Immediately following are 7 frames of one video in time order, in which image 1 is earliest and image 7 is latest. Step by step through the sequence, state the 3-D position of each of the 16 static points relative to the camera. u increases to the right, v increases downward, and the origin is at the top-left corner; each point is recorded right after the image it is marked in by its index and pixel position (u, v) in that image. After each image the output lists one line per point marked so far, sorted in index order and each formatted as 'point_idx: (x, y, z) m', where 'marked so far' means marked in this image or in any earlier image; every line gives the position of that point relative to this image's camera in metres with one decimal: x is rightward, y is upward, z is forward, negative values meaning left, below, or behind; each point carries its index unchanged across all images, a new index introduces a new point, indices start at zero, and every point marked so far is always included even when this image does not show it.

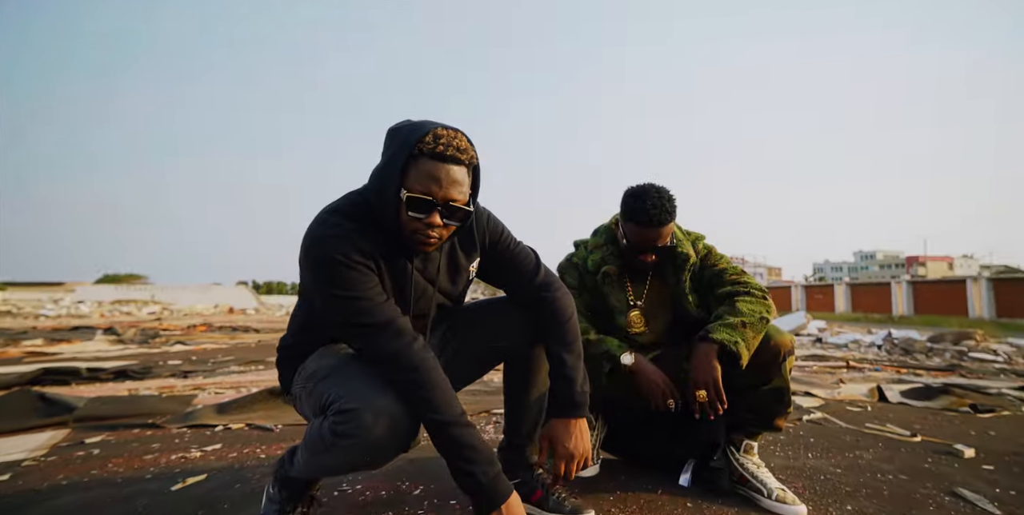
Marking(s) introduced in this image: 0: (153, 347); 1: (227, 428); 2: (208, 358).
0: (-5.9, -1.4, +8.6) m
1: (-1.6, -1.0, +3.0) m
2: (-3.9, -1.3, +6.8) m
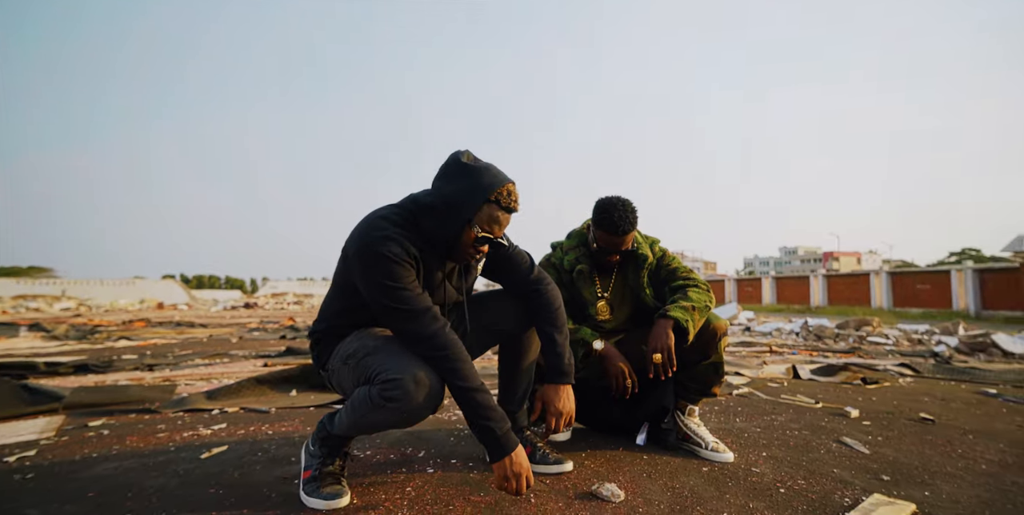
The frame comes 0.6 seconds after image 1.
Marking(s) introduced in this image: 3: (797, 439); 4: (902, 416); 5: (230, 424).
0: (-6.6, -1.3, +8.4) m
1: (-1.8, -0.9, +3.2) m
2: (-4.5, -1.2, +6.7) m
3: (+1.5, -0.9, +2.7) m
4: (+2.4, -1.0, +3.2) m
5: (-1.6, -0.9, +2.9) m
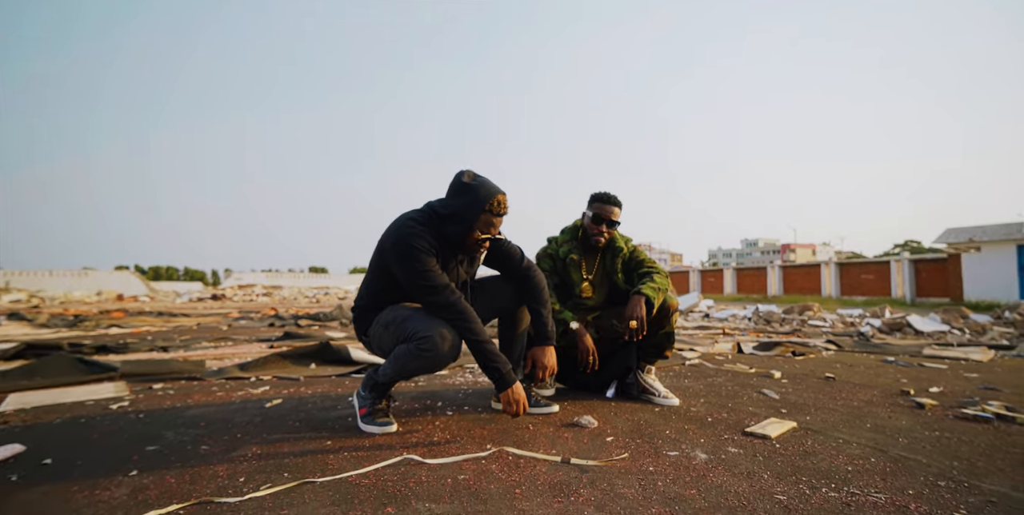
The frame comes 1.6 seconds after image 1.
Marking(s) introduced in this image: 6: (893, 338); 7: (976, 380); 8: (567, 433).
0: (-7.0, -1.1, +8.6) m
1: (-1.8, -0.9, +3.8) m
2: (-4.7, -1.1, +7.2) m
3: (+1.5, -0.9, +3.5) m
4: (+2.3, -0.9, +4.0) m
5: (-1.6, -0.9, +3.5) m
6: (+5.3, -1.1, +7.2) m
7: (+3.5, -0.9, +3.9) m
8: (+0.3, -0.8, +2.5) m
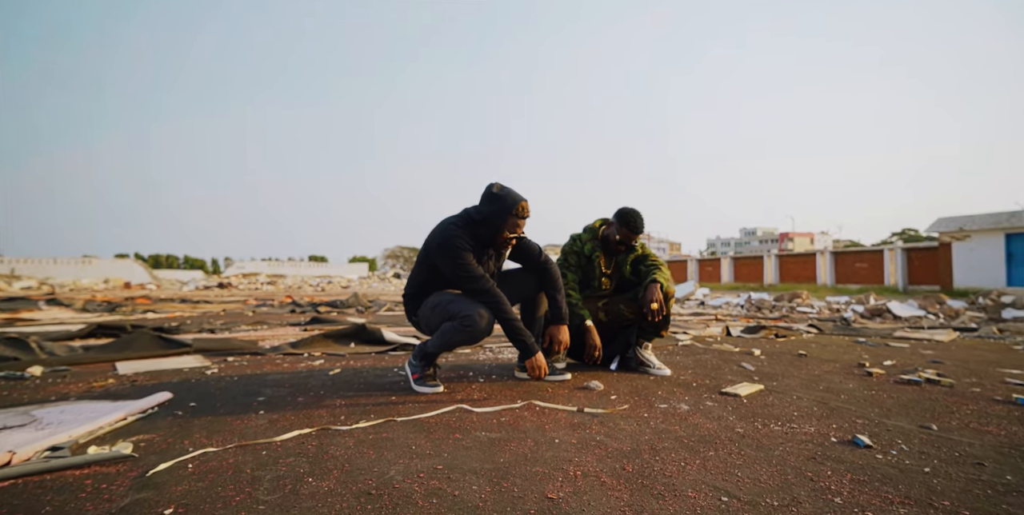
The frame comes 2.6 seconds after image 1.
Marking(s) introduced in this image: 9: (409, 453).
0: (-6.9, -0.9, +9.3) m
1: (-1.7, -0.8, +4.4) m
2: (-4.6, -0.9, +7.8) m
3: (+1.6, -0.8, +4.1) m
4: (+2.5, -0.9, +4.7) m
5: (-1.5, -0.8, +4.2) m
6: (+5.4, -1.0, +7.8) m
7: (+3.6, -0.8, +4.5) m
8: (+0.4, -0.8, +3.1) m
9: (-0.4, -0.7, +2.0) m
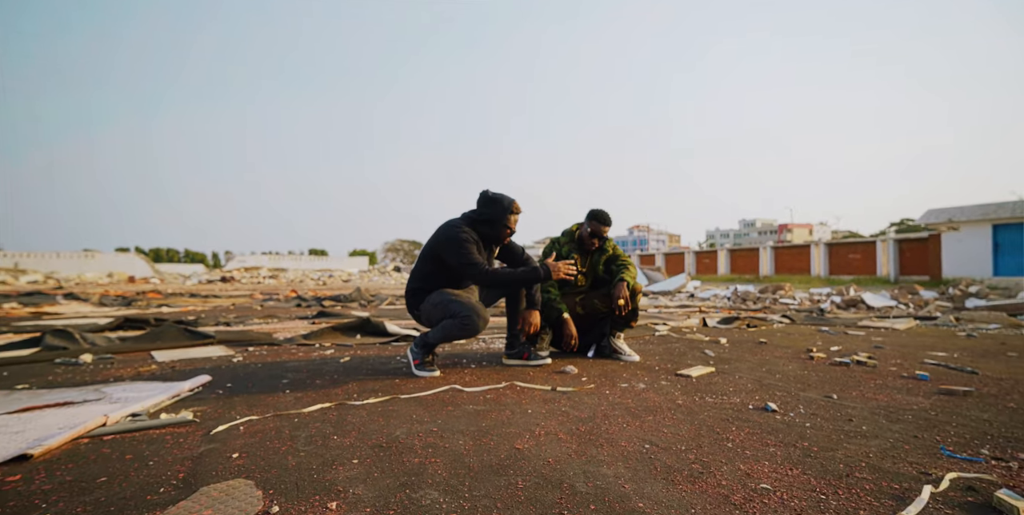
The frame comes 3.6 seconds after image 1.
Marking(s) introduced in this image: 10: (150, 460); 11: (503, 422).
0: (-7.0, -0.9, +9.8) m
1: (-1.8, -0.8, +5.0) m
2: (-4.7, -0.9, +8.3) m
3: (+1.5, -0.8, +4.7) m
4: (+2.4, -0.8, +5.2) m
5: (-1.6, -0.8, +4.7) m
6: (+5.3, -0.9, +8.3) m
7: (+3.5, -0.8, +5.0) m
8: (+0.3, -0.8, +3.6) m
9: (-0.5, -0.8, +2.5) m
10: (-1.3, -0.7, +1.8) m
11: (0.0, -0.8, +2.4) m
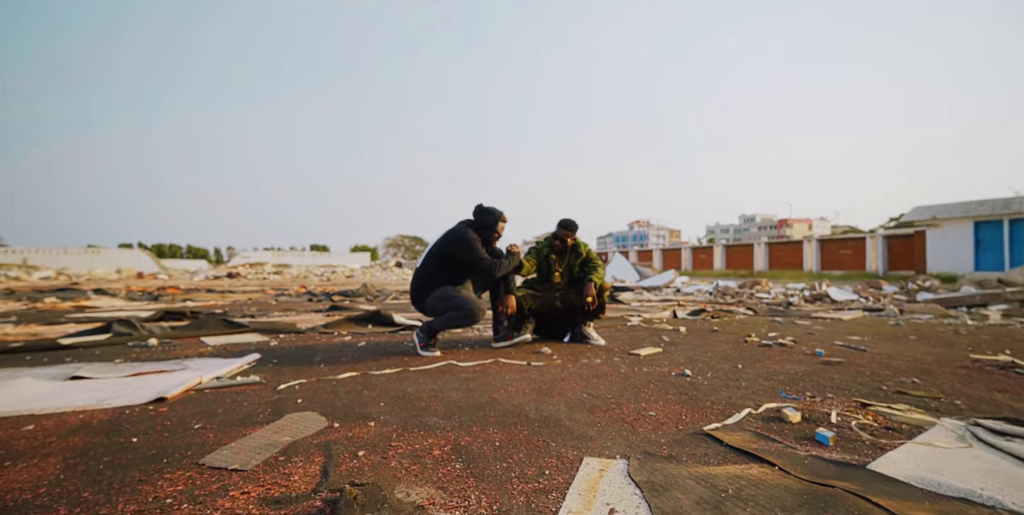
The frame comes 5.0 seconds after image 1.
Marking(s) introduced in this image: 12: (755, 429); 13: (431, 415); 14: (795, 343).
0: (-7.1, -0.9, +10.7) m
1: (-1.9, -0.8, +5.8) m
2: (-4.8, -0.9, +9.2) m
3: (+1.4, -0.8, +5.5) m
4: (+2.3, -0.8, +6.0) m
5: (-1.7, -0.8, +5.5) m
6: (+5.2, -0.8, +9.2) m
7: (+3.4, -0.8, +5.9) m
8: (+0.2, -0.8, +4.5) m
9: (-0.6, -0.8, +3.4) m
10: (-1.4, -0.7, +2.7) m
11: (-0.2, -0.8, +3.3) m
12: (+1.0, -0.7, +2.2) m
13: (-0.4, -0.8, +2.6) m
14: (+2.6, -0.8, +4.7) m
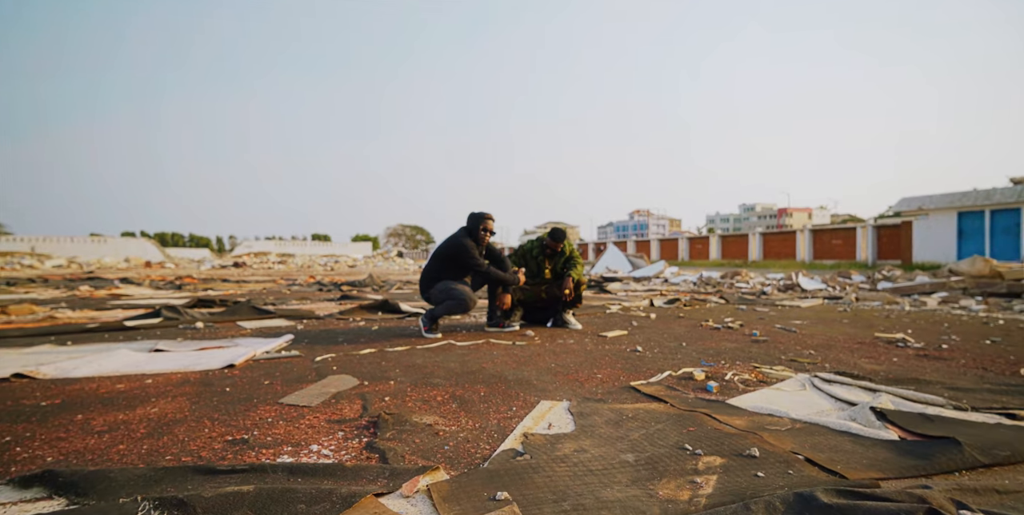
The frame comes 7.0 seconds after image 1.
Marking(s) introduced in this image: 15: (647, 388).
0: (-7.2, -0.7, +11.5) m
1: (-2.0, -0.8, +6.7) m
2: (-4.9, -0.8, +10.0) m
3: (+1.3, -0.8, +6.4) m
4: (+2.2, -0.8, +6.9) m
5: (-1.8, -0.8, +6.4) m
6: (+5.1, -0.7, +10.0) m
7: (+3.3, -0.8, +6.7) m
8: (+0.1, -0.8, +5.3) m
9: (-0.7, -0.8, +4.2) m
10: (-1.5, -0.8, +3.6) m
11: (-0.3, -0.8, +4.2) m
12: (+0.9, -0.7, +3.0) m
13: (-0.5, -0.8, +3.4) m
14: (+2.5, -0.7, +5.5) m
15: (+0.8, -0.7, +2.9) m
